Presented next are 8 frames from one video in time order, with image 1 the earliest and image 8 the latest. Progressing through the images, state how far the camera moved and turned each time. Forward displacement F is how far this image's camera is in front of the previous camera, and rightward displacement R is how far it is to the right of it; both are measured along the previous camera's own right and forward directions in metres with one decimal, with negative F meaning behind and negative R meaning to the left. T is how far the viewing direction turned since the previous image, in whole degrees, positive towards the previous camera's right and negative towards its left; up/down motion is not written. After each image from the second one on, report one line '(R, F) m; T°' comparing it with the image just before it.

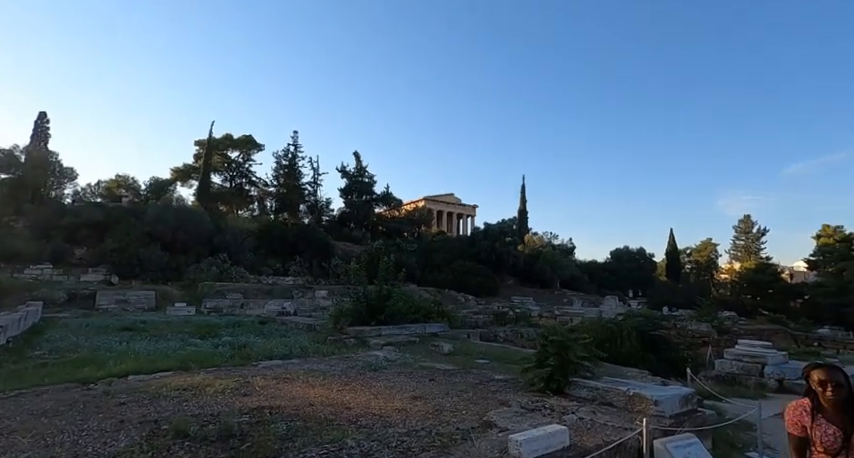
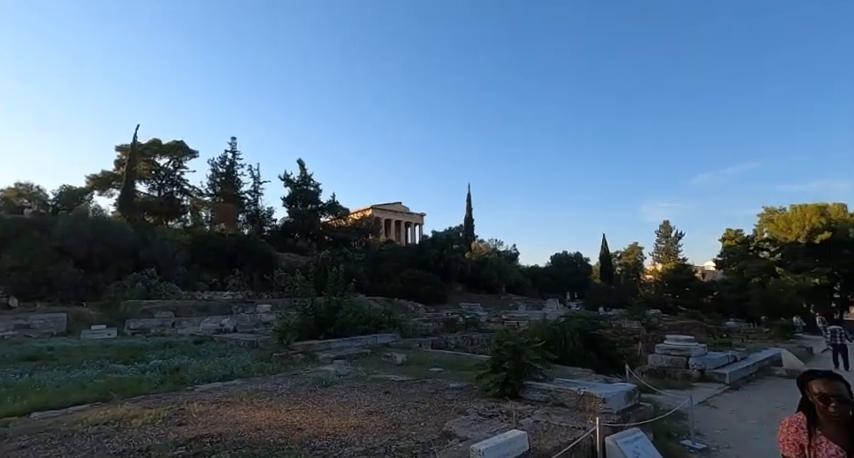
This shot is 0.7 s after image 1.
(0.0, +0.1) m; +7°
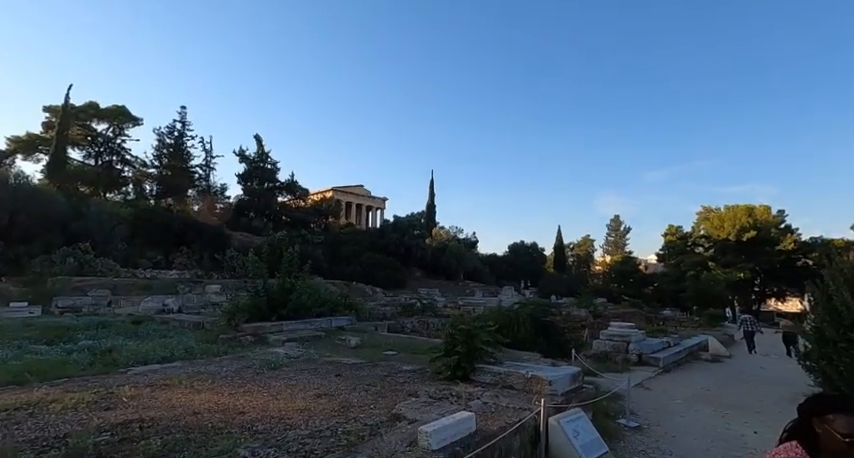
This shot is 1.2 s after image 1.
(0.0, 0.0) m; +5°
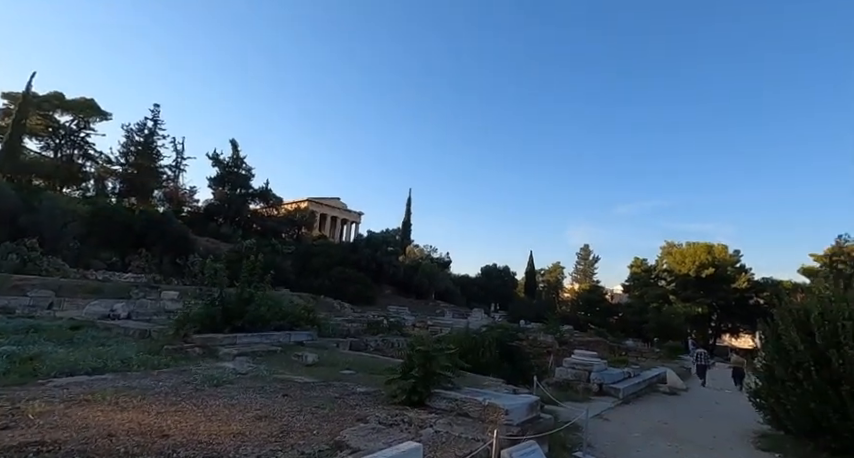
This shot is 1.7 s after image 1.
(+0.1, +0.1) m; +3°
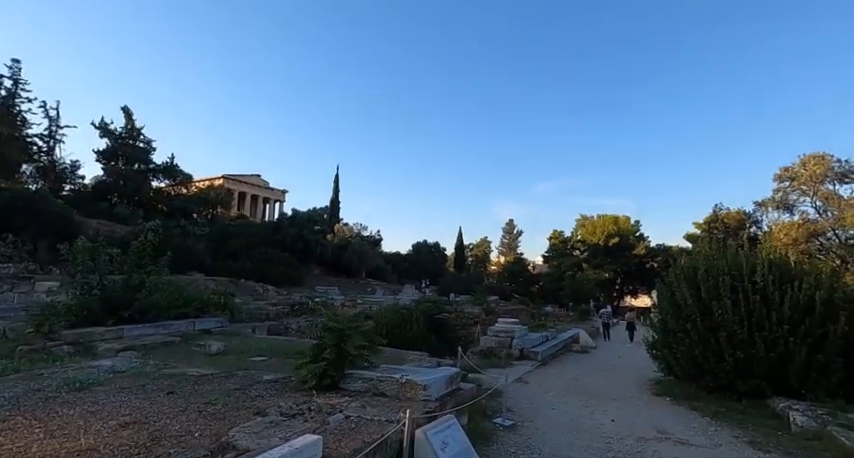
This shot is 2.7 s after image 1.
(+0.2, +0.3) m; +9°
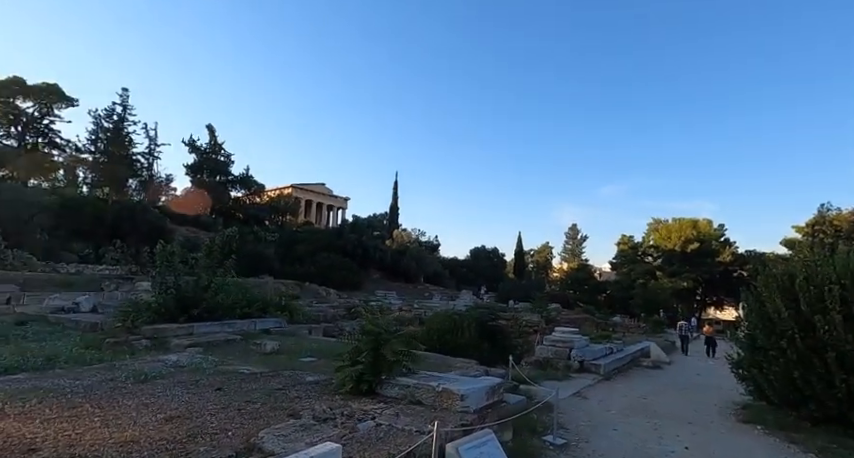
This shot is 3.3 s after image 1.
(+0.1, +0.1) m; -8°
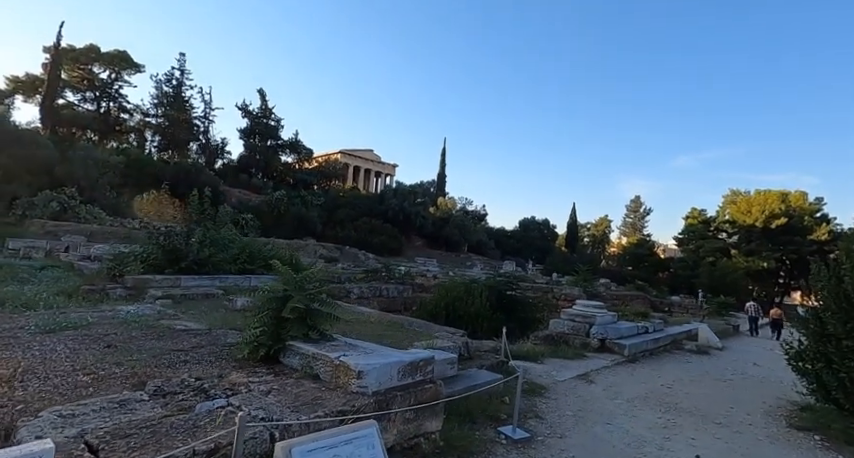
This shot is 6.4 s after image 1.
(+0.7, +0.8) m; -6°
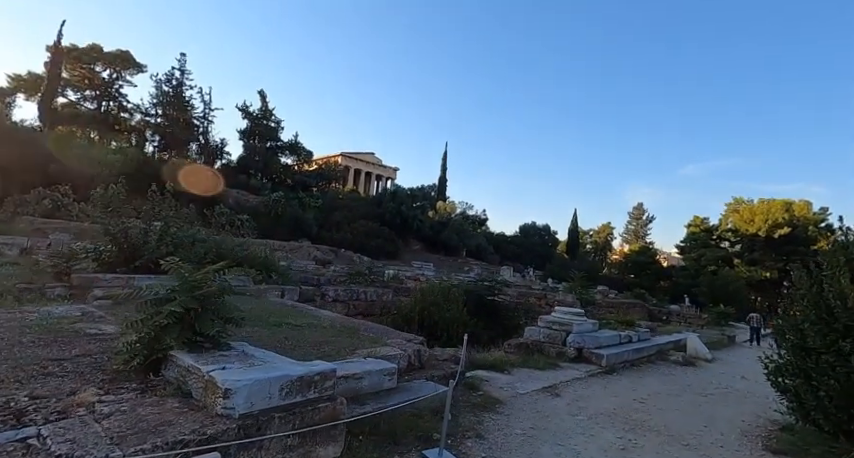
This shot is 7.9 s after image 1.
(+0.5, +0.3) m; 0°
